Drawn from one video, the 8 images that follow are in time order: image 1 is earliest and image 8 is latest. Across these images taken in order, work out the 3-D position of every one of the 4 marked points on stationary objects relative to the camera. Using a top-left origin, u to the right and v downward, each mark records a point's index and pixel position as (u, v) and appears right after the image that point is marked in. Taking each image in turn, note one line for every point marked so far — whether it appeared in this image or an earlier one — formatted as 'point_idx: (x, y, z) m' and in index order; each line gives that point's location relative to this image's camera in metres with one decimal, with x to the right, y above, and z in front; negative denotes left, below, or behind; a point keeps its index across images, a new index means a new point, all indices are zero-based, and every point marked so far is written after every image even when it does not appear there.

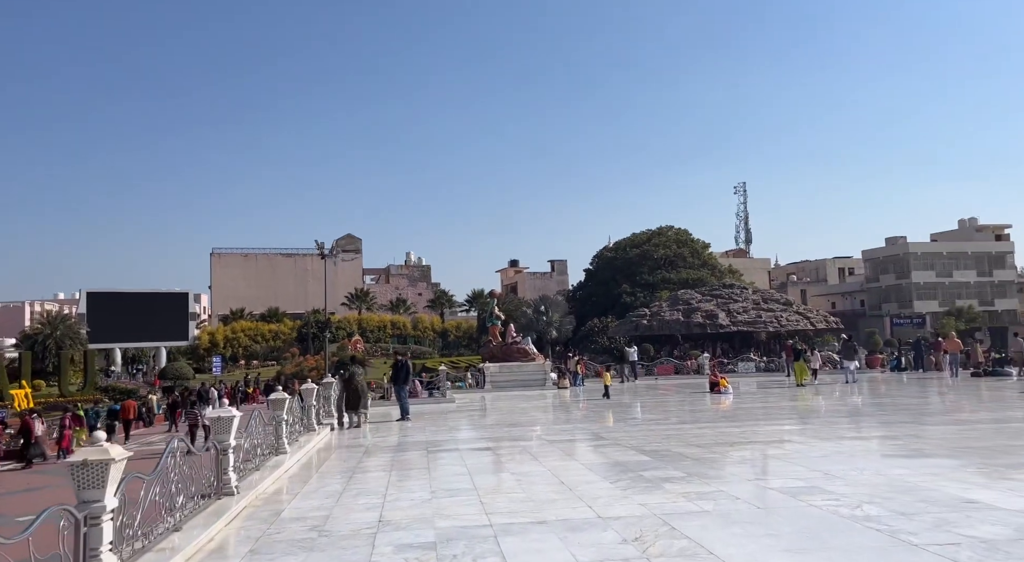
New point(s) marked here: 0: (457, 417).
0: (-1.1, -2.9, +18.5) m
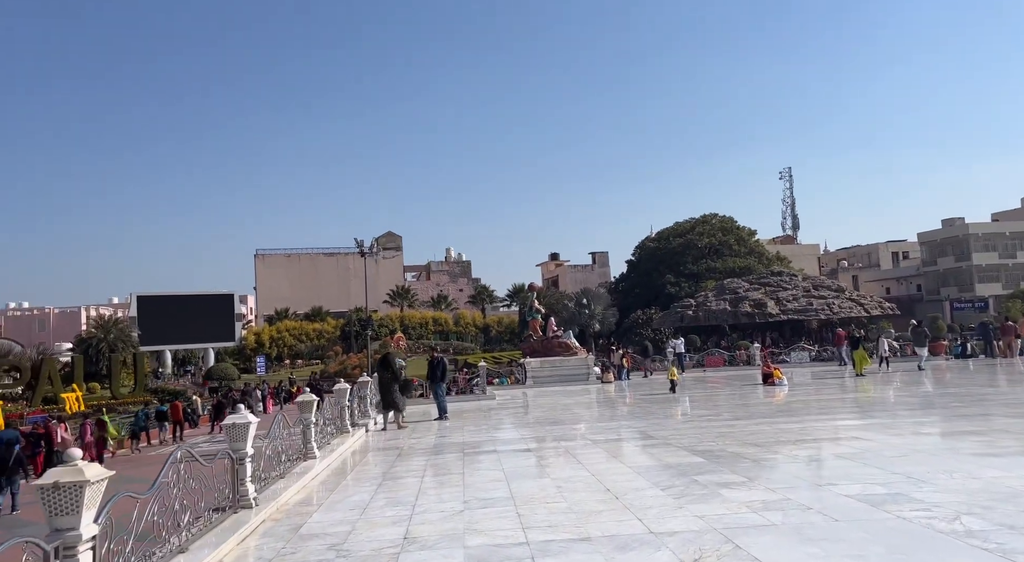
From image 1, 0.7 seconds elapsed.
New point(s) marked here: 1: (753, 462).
0: (-0.2, -2.8, +17.9) m
1: (+2.4, -1.8, +8.6) m
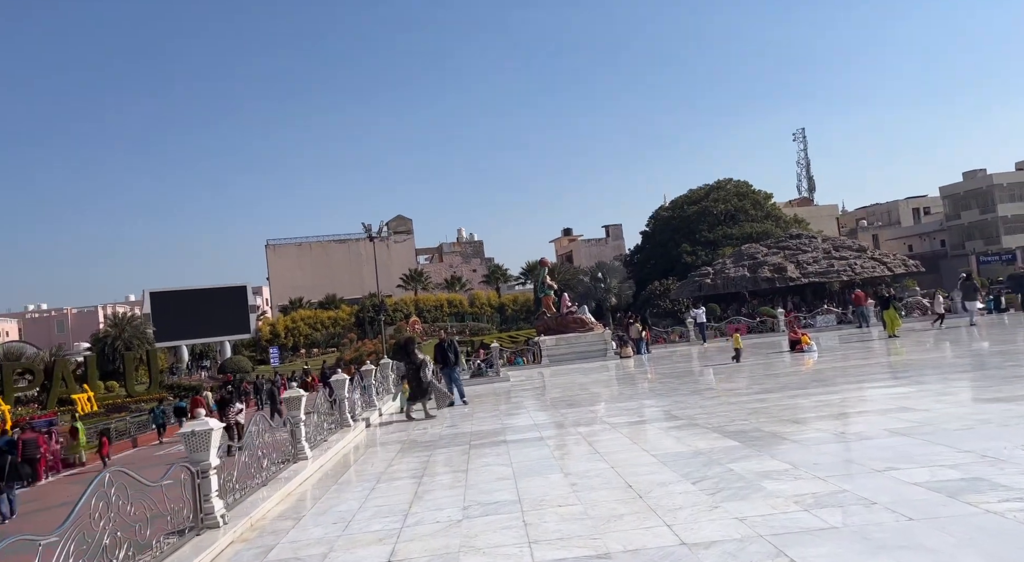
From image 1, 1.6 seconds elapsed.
0: (+0.1, -2.3, +16.9) m
1: (+2.5, -1.4, +7.6) m
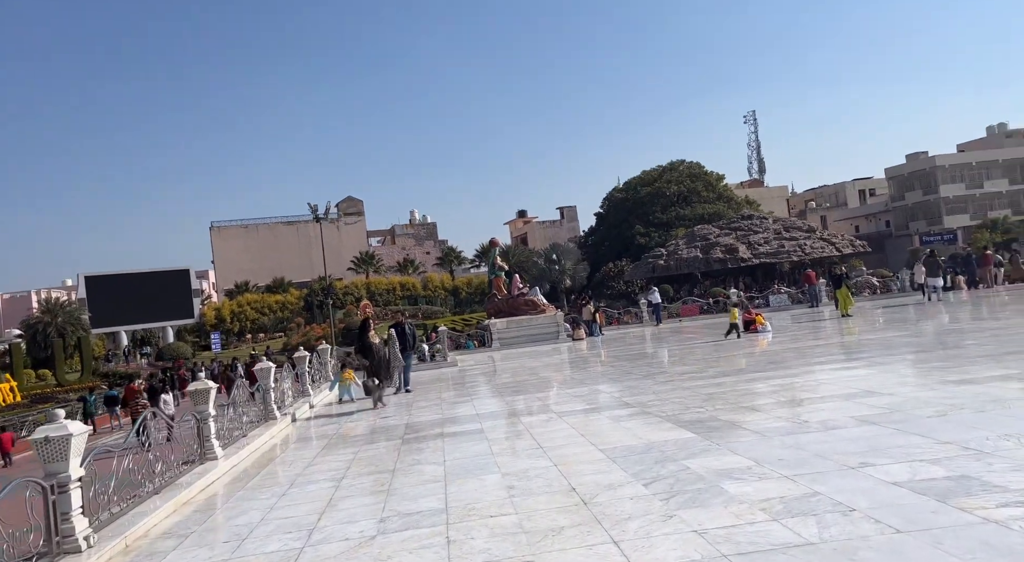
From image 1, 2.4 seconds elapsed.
0: (-0.9, -1.9, +16.1) m
1: (+1.9, -1.2, +6.9) m
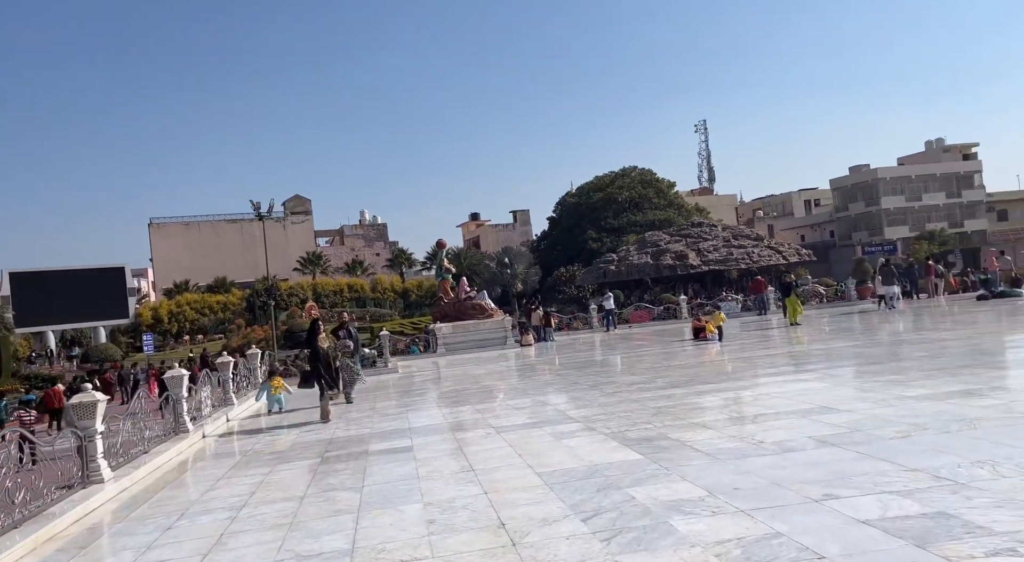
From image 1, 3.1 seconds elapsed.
0: (-2.0, -2.0, +15.4) m
1: (+1.4, -1.3, +6.3) m
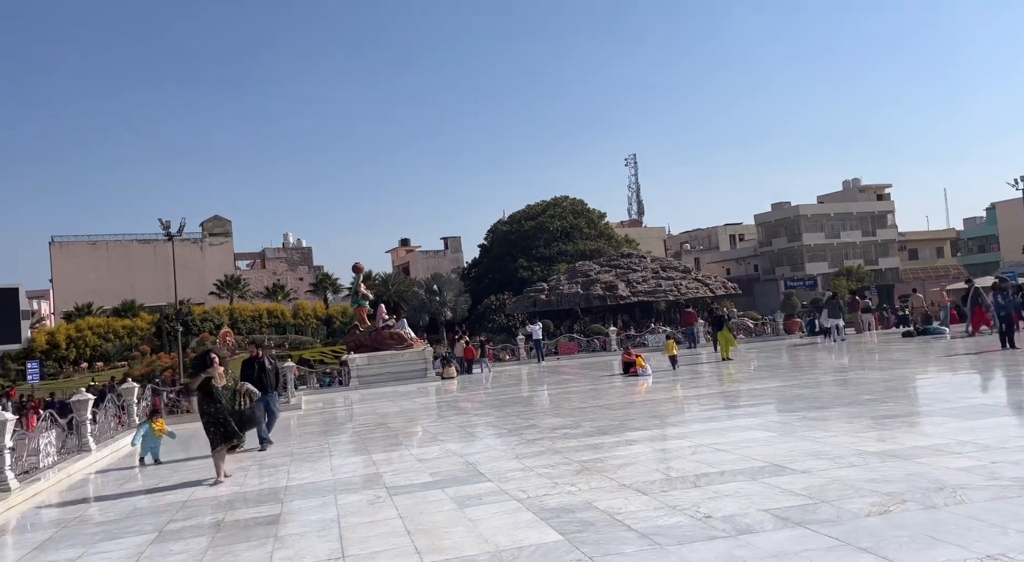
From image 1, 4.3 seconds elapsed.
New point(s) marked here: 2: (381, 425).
0: (-3.4, -2.4, +13.7) m
1: (+0.7, -1.5, +5.0) m
2: (-2.1, -2.3, +13.7) m
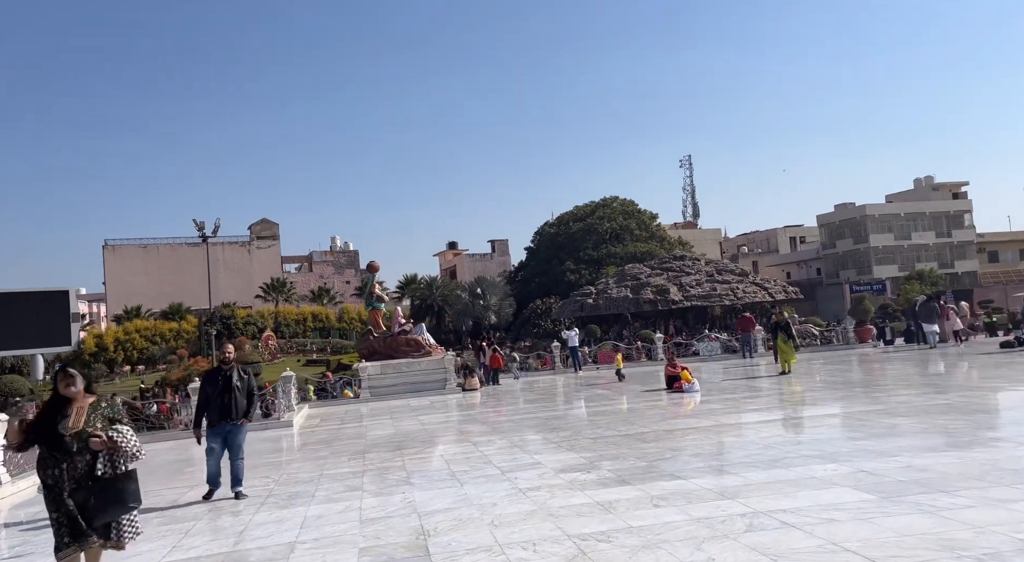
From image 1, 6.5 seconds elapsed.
0: (-3.2, -2.4, +11.4) m
1: (+0.4, -1.4, +2.5) m
2: (-1.9, -2.2, +11.4) m
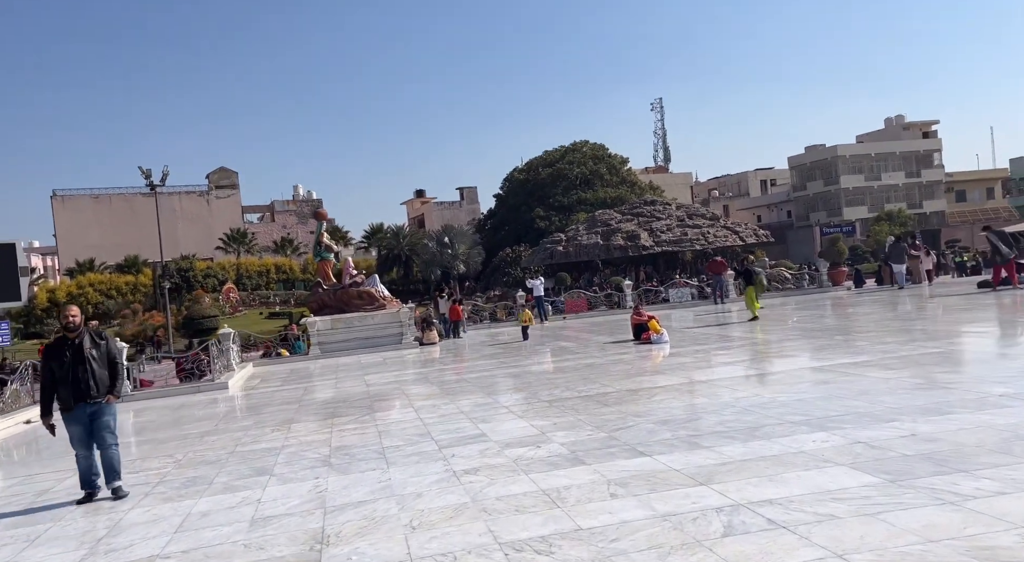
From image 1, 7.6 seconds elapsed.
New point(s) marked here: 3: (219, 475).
0: (-3.8, -1.8, +10.2) m
1: (0.0, -1.3, +1.3) m
2: (-2.5, -1.6, +10.2) m
3: (-2.2, -1.6, +6.8) m
